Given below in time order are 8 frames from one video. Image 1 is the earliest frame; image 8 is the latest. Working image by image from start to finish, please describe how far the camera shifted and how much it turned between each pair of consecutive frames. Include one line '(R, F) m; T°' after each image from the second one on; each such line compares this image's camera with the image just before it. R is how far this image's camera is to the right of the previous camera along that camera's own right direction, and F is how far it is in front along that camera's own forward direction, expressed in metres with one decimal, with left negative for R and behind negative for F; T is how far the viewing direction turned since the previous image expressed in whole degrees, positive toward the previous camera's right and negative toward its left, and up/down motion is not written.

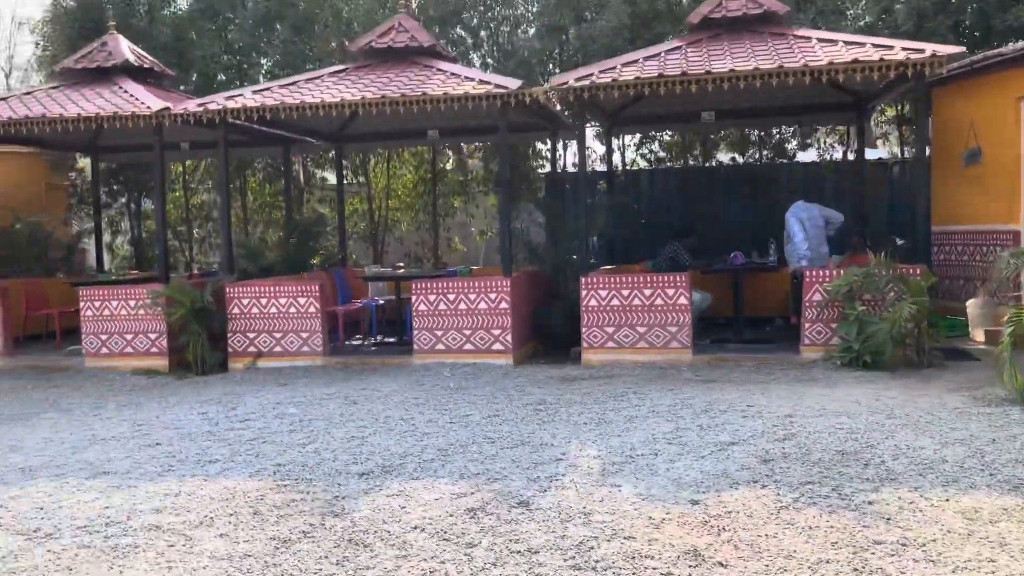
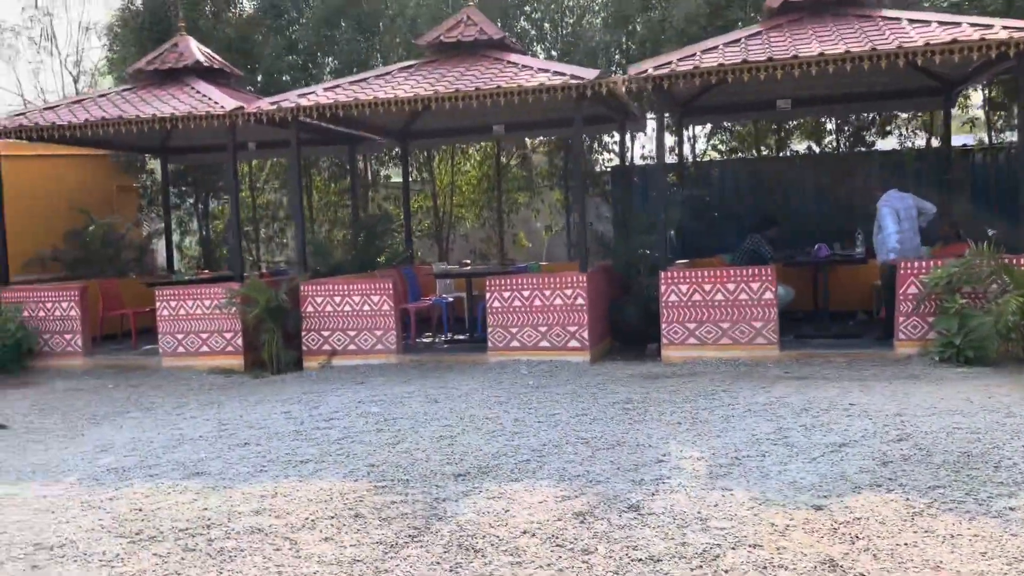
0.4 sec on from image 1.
(-0.3, +0.2) m; -3°
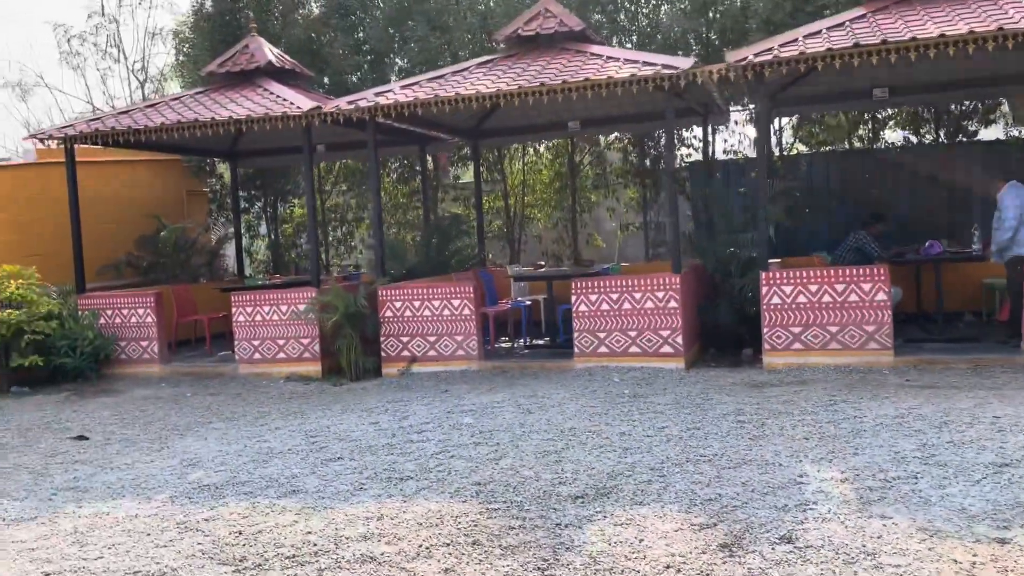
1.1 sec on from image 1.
(-0.4, +0.4) m; -3°
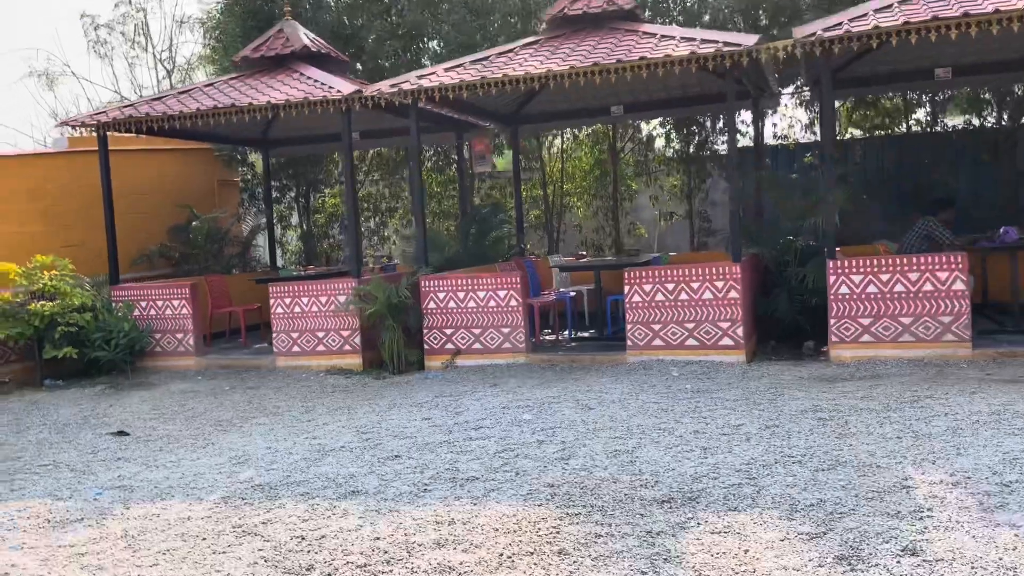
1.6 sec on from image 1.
(-0.3, +0.3) m; -1°
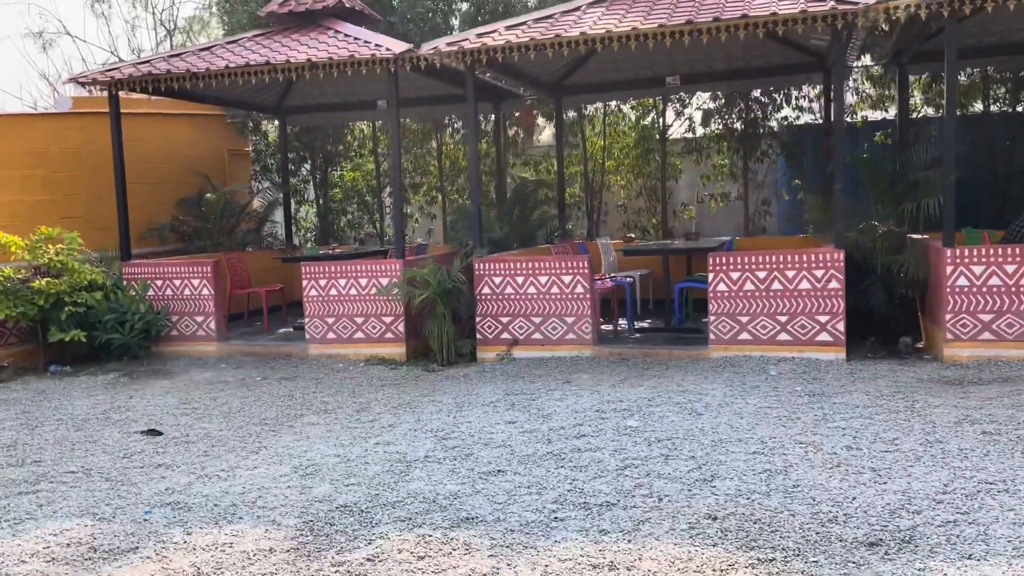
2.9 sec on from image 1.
(-0.8, +0.9) m; +1°
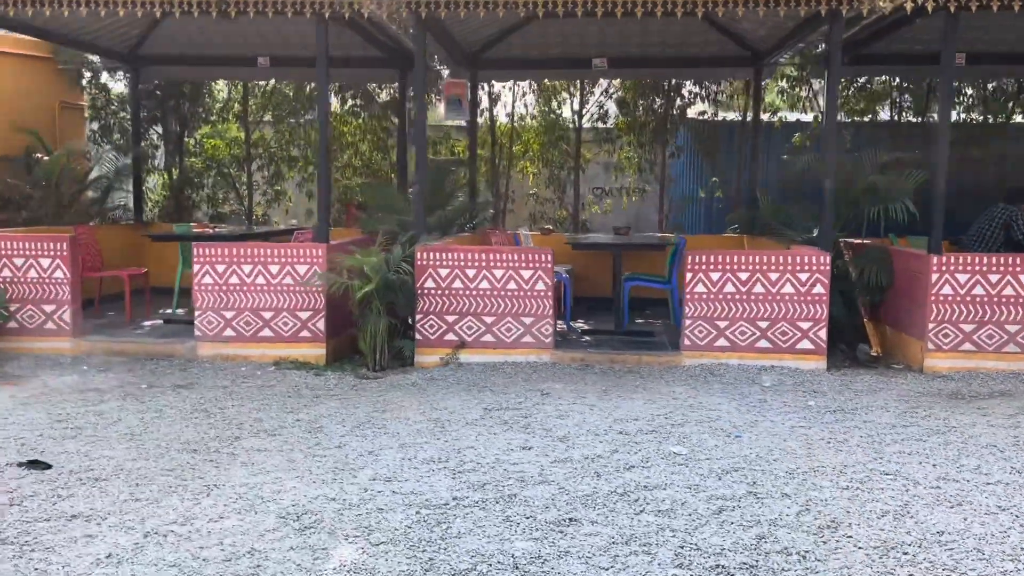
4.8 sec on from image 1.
(-1.2, +1.2) m; +13°
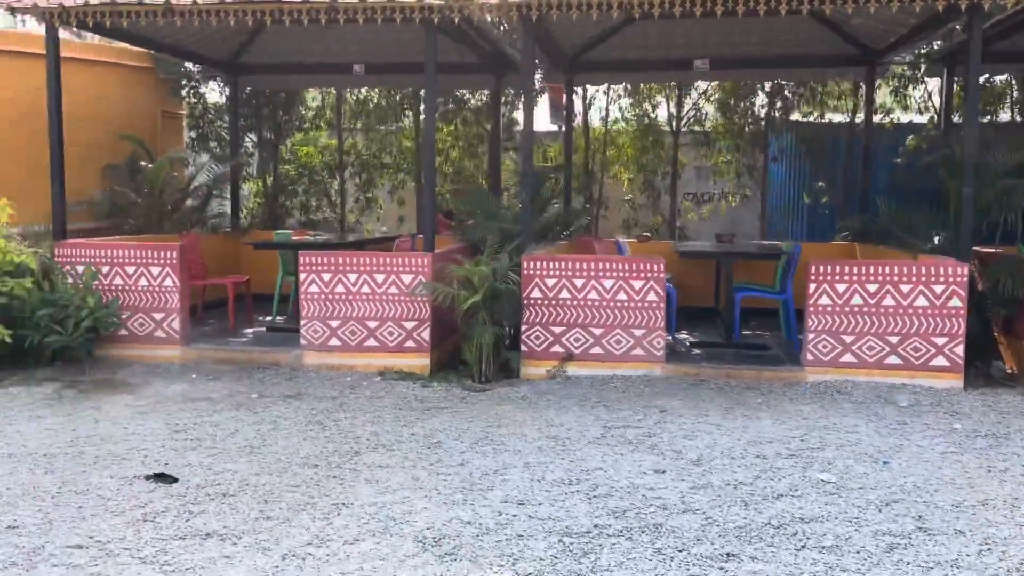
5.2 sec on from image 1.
(-0.4, +0.2) m; -4°
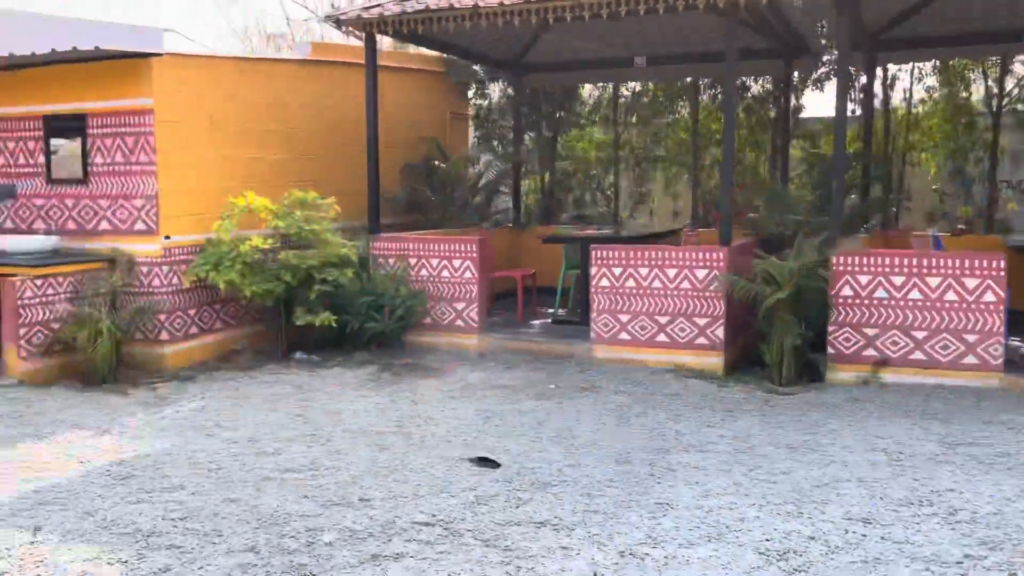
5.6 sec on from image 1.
(-0.4, +0.1) m; -16°
